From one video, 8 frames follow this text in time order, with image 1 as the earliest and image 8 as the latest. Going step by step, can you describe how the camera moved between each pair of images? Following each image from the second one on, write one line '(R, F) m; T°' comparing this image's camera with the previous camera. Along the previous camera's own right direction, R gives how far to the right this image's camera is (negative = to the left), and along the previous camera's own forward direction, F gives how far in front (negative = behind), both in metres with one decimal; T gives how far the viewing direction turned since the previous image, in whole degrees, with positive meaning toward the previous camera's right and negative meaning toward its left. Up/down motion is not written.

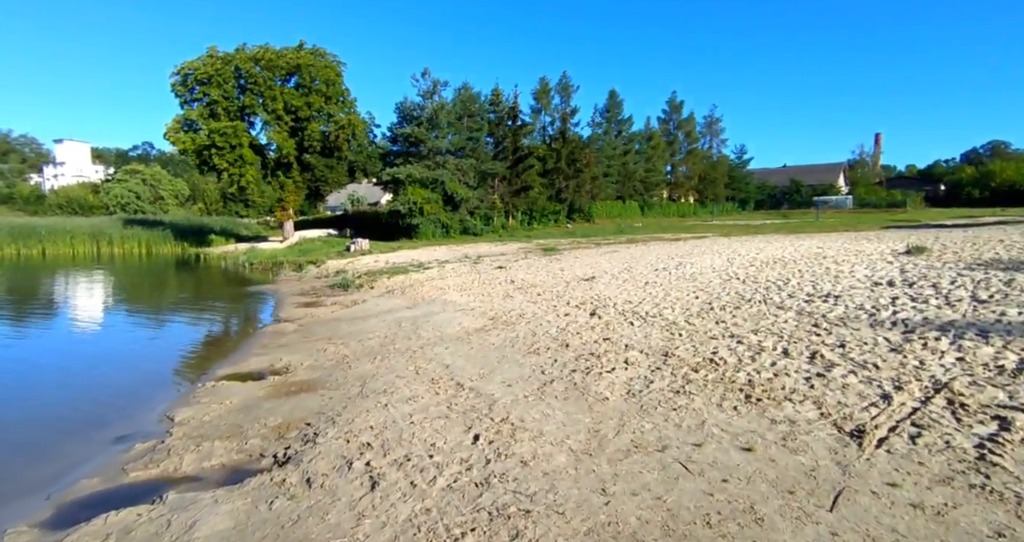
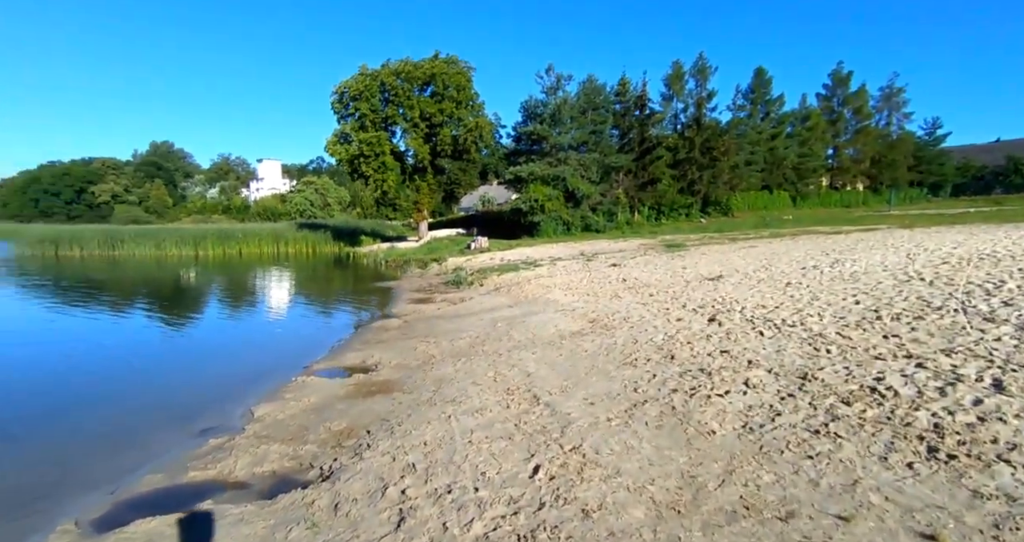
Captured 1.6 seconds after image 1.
(+0.6, +1.3) m; -15°
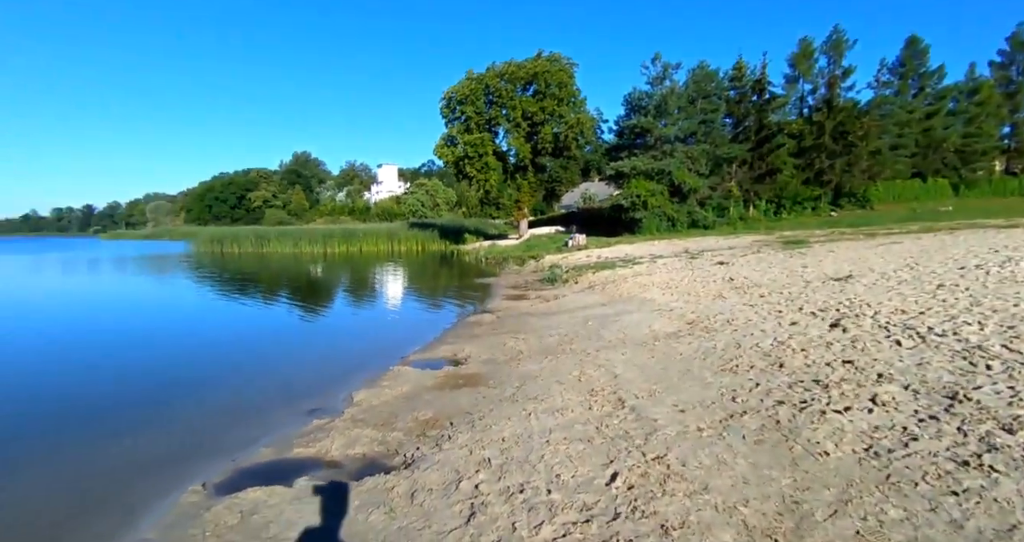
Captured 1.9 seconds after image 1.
(+0.2, +0.2) m; -11°
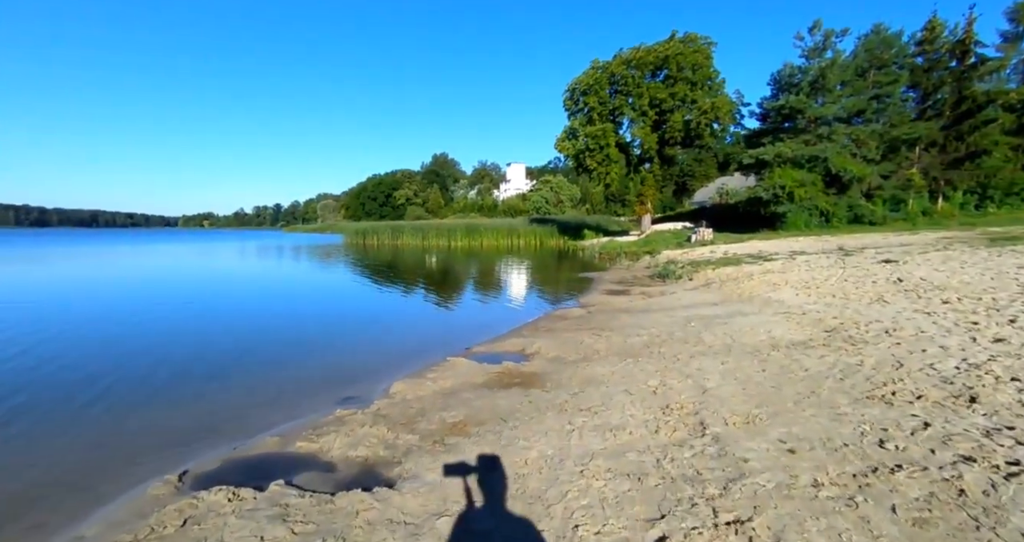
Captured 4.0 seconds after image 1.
(+0.8, +1.5) m; -14°
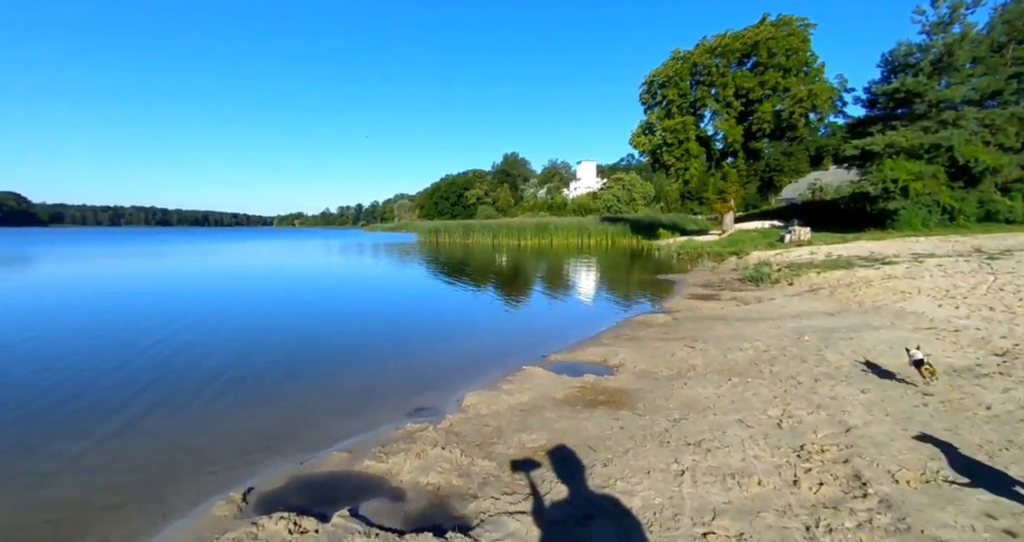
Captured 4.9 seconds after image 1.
(-0.2, +0.8) m; -8°
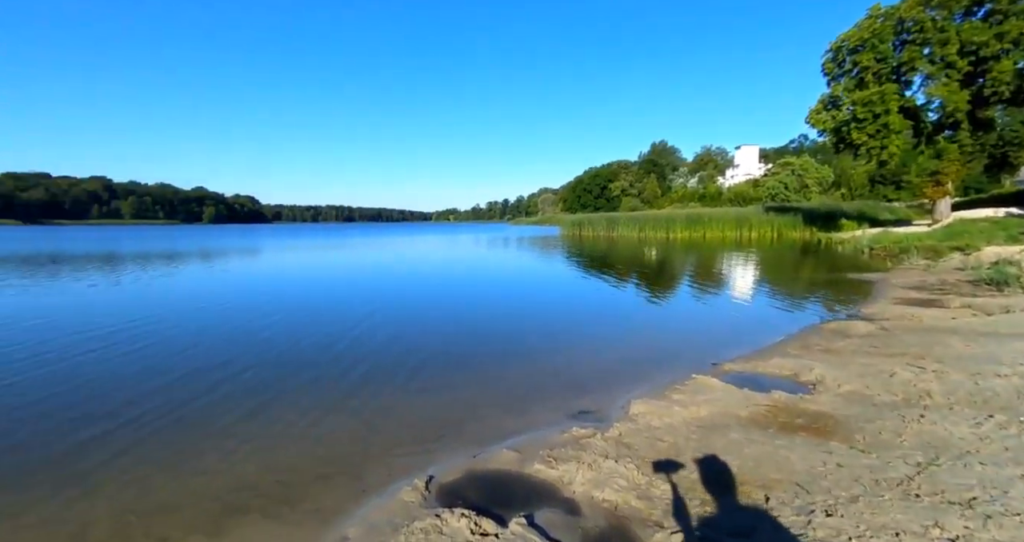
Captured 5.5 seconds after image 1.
(-0.4, +0.4) m; -16°
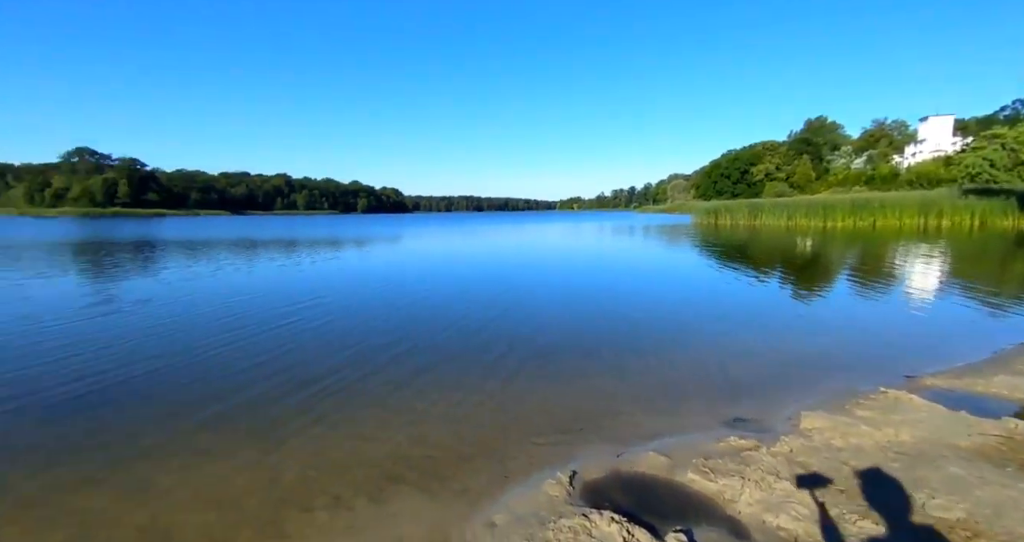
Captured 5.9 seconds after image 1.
(-0.3, +0.3) m; -14°
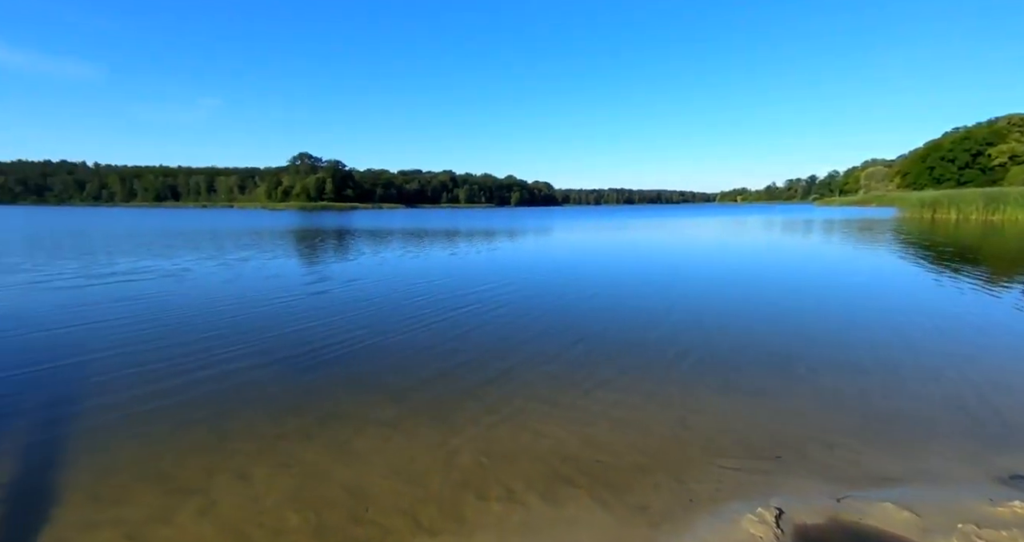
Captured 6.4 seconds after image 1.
(-0.6, +0.6) m; -18°
